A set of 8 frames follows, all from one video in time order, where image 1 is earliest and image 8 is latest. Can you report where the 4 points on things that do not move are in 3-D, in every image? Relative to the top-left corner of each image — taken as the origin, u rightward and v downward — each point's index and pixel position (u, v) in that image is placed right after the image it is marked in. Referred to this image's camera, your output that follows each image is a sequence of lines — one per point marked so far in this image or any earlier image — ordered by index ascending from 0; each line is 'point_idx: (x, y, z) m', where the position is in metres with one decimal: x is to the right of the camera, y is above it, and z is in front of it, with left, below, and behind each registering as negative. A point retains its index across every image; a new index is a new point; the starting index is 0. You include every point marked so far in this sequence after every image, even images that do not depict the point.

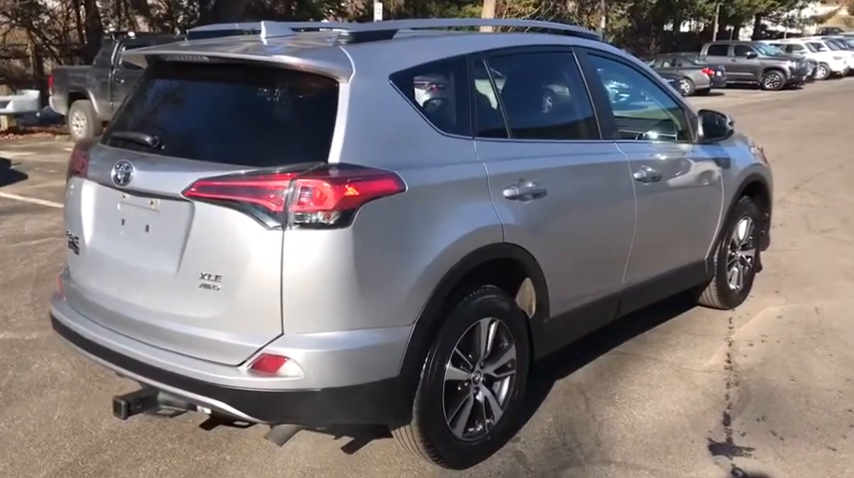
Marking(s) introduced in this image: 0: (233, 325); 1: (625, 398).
0: (-0.7, -0.3, +2.6) m
1: (+1.0, -0.8, +3.9) m
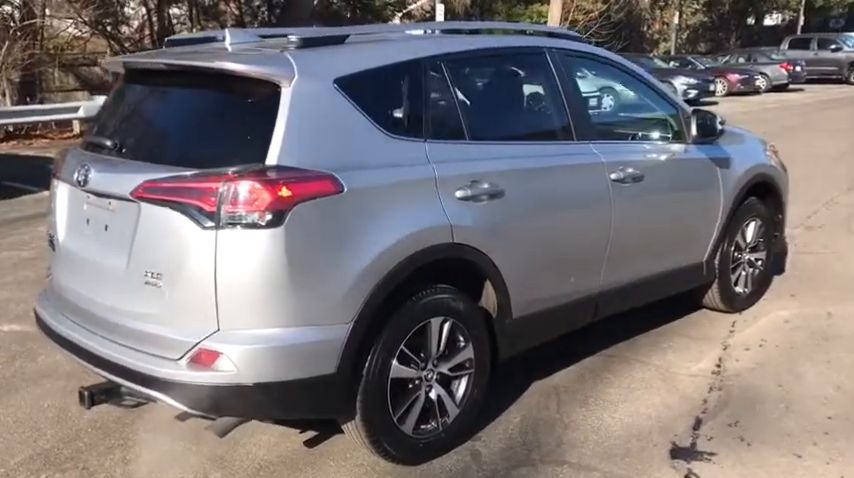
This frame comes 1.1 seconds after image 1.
0: (-0.9, -0.3, +2.8) m
1: (+0.8, -0.8, +3.9) m
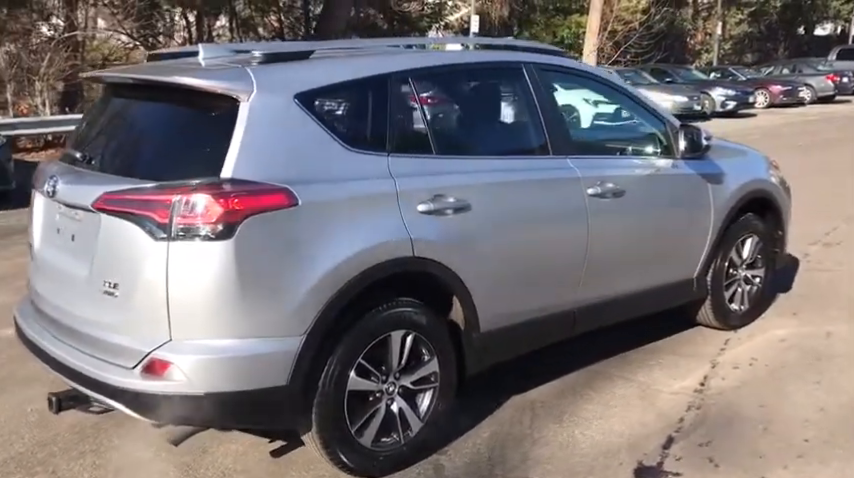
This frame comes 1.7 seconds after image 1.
0: (-1.1, -0.3, +2.8) m
1: (+0.7, -0.9, +3.8) m
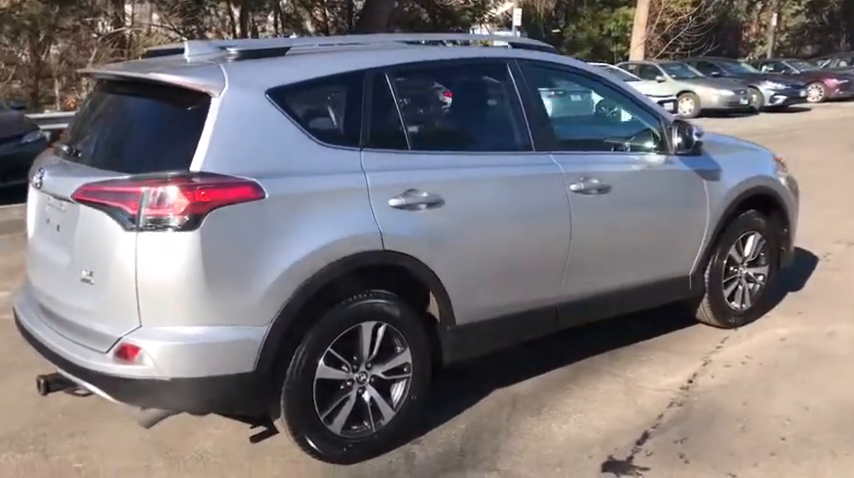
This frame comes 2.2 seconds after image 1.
0: (-1.2, -0.3, +3.0) m
1: (+0.6, -0.8, +3.9) m
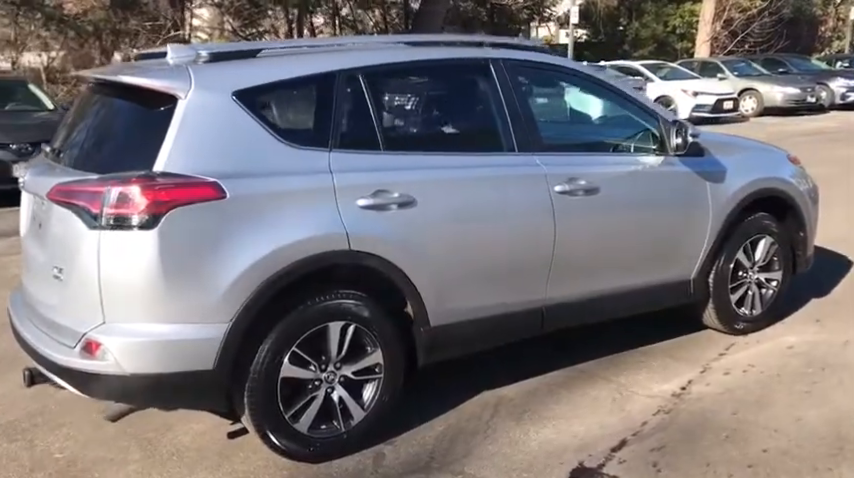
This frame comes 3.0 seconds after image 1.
0: (-1.4, -0.3, +3.0) m
1: (+0.5, -0.8, +3.8) m
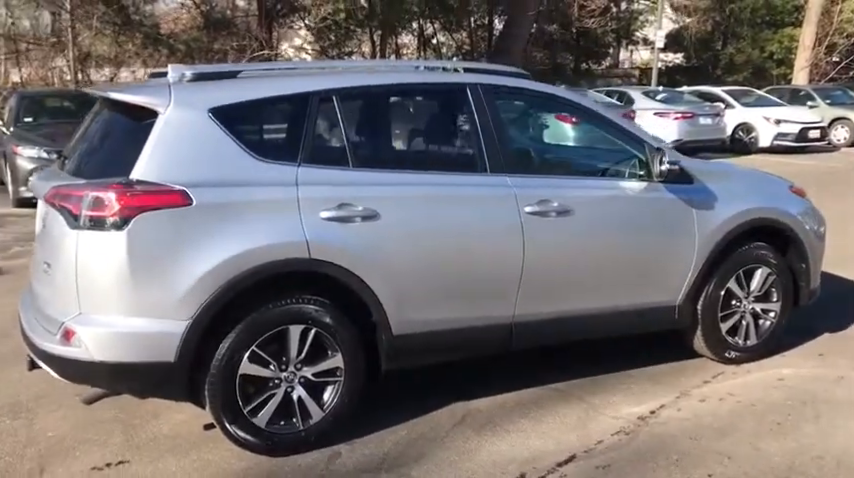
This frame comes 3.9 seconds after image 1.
0: (-1.6, -0.3, +3.4) m
1: (+0.4, -0.9, +3.9) m
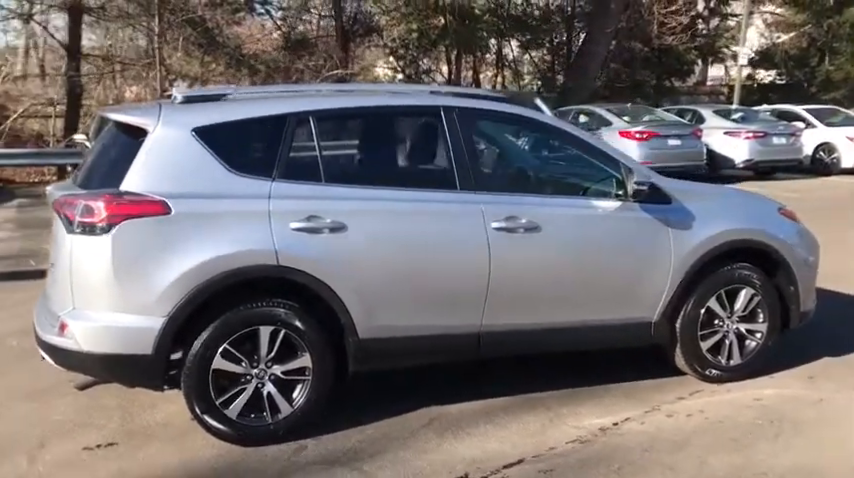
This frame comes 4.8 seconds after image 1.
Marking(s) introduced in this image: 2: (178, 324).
0: (-1.8, -0.3, +3.8) m
1: (+0.2, -1.0, +4.1) m
2: (-1.2, -0.4, +3.7) m
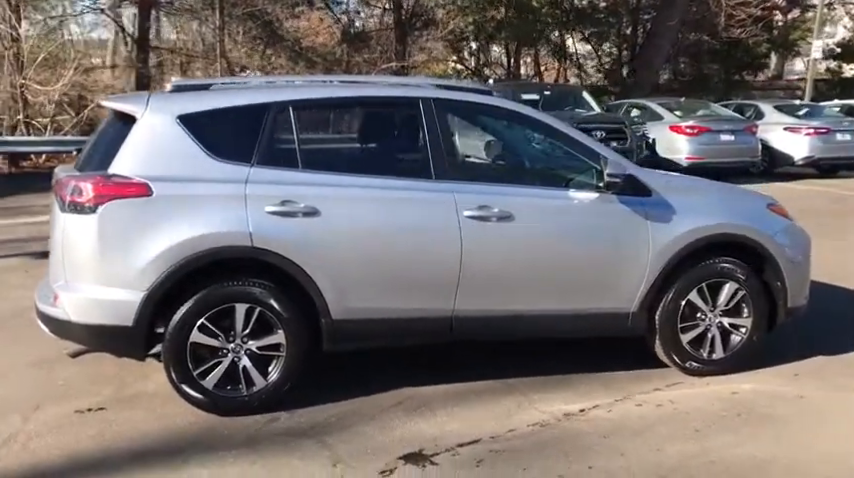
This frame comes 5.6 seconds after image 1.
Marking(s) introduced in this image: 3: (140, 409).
0: (-2.0, -0.2, +4.2) m
1: (0.0, -0.9, +4.3) m
2: (-1.3, -0.3, +4.0) m
3: (-1.5, -0.9, +4.2) m
